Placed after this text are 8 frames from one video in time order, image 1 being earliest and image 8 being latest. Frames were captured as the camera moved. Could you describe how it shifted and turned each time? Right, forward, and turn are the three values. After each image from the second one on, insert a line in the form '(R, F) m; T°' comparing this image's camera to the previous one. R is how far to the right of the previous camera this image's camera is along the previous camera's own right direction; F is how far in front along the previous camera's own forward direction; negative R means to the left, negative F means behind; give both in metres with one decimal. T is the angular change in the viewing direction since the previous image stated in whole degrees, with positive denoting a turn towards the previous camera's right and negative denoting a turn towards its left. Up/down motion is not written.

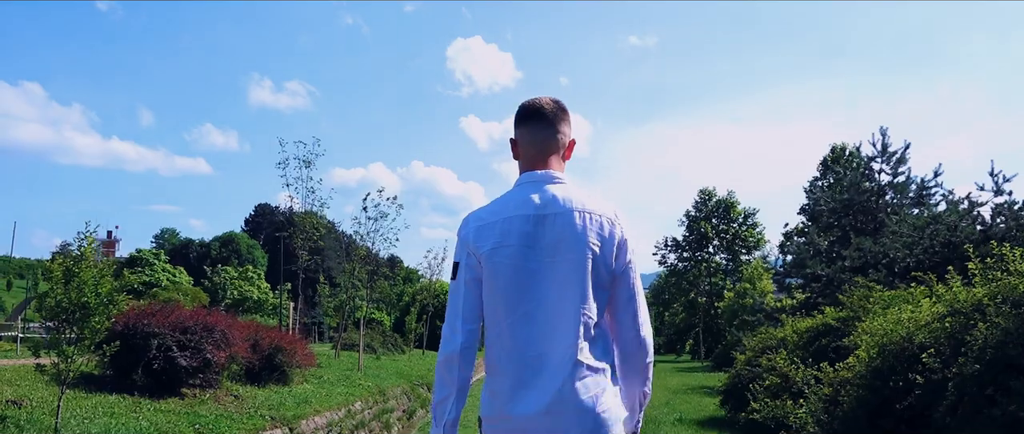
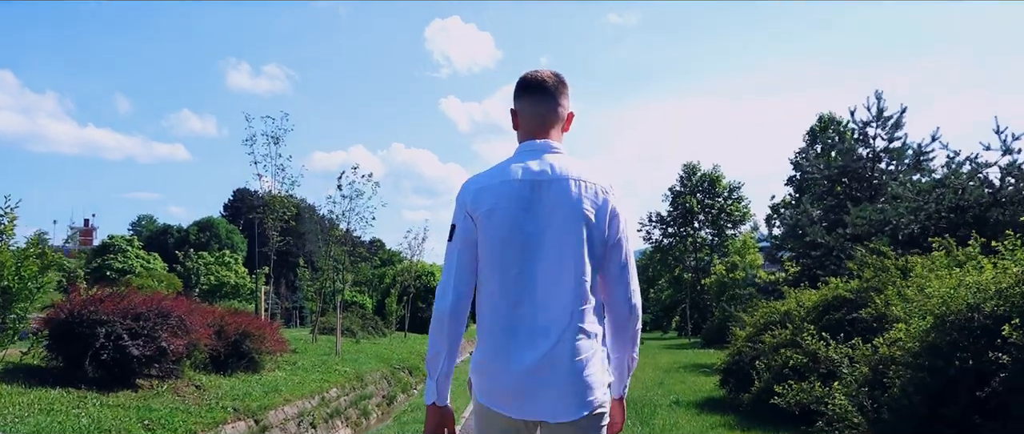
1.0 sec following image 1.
(0.0, +1.0) m; +1°
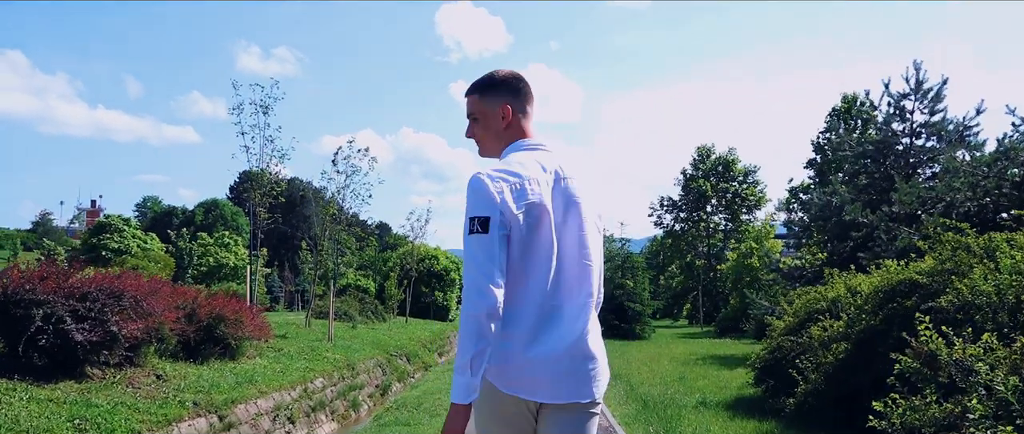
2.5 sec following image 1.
(+0.1, +1.6) m; -1°
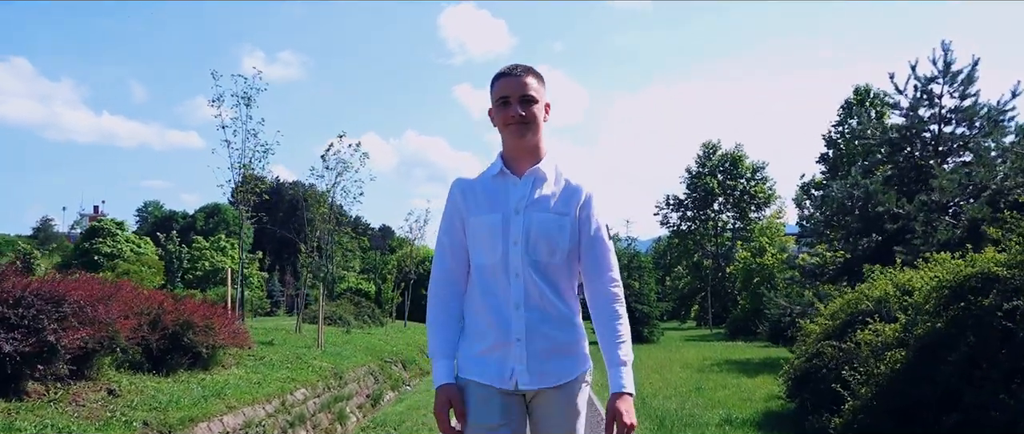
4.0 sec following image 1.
(+0.1, +1.3) m; 0°
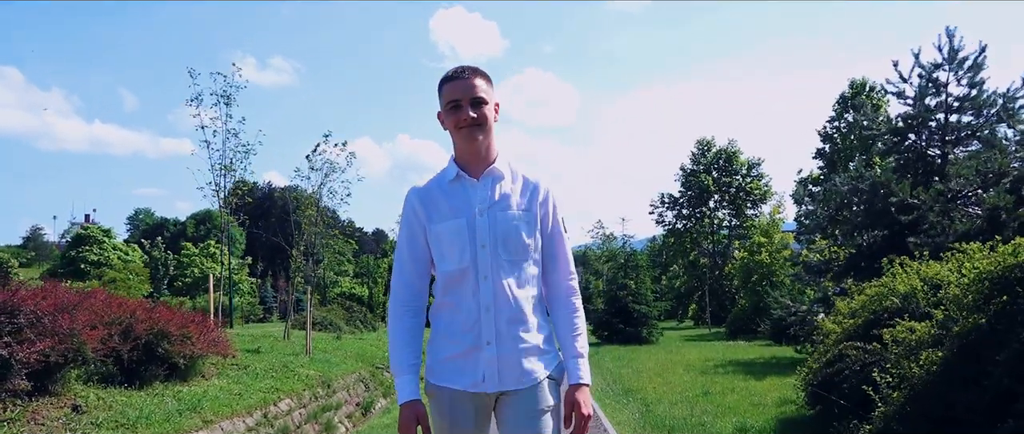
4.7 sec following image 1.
(0.0, +0.7) m; 0°
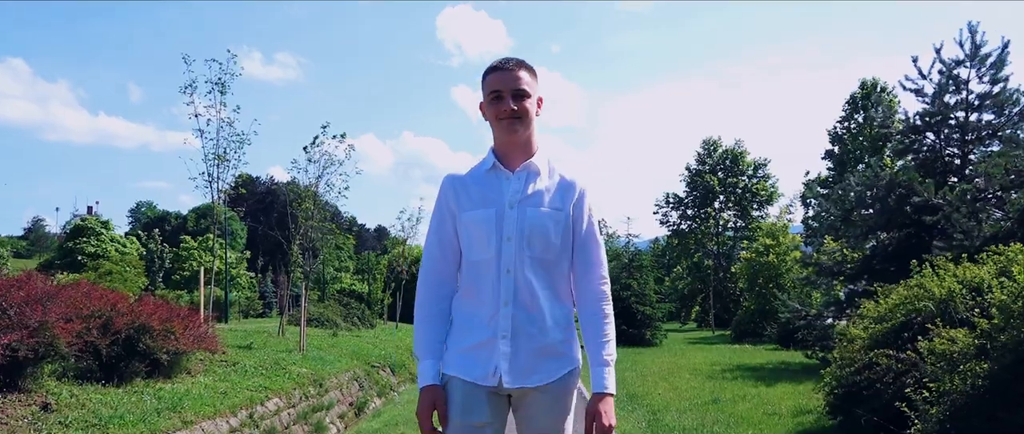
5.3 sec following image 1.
(0.0, +0.6) m; 0°
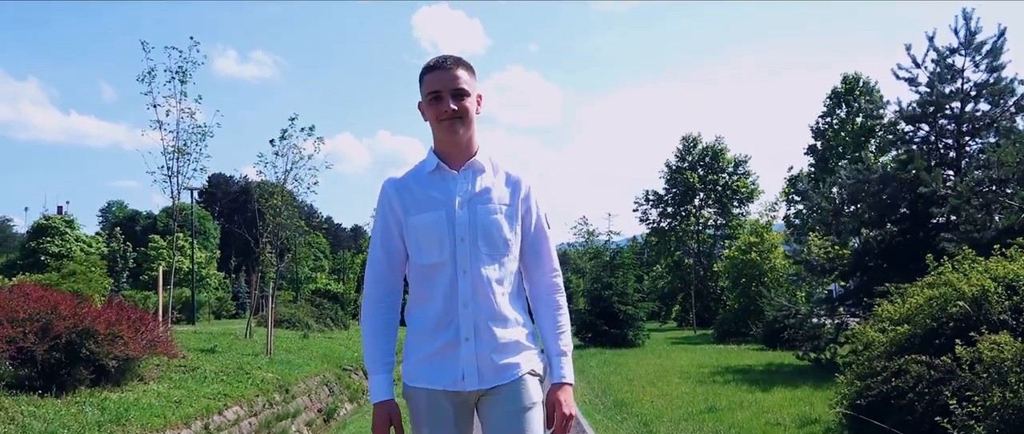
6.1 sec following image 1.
(0.0, +0.8) m; +2°
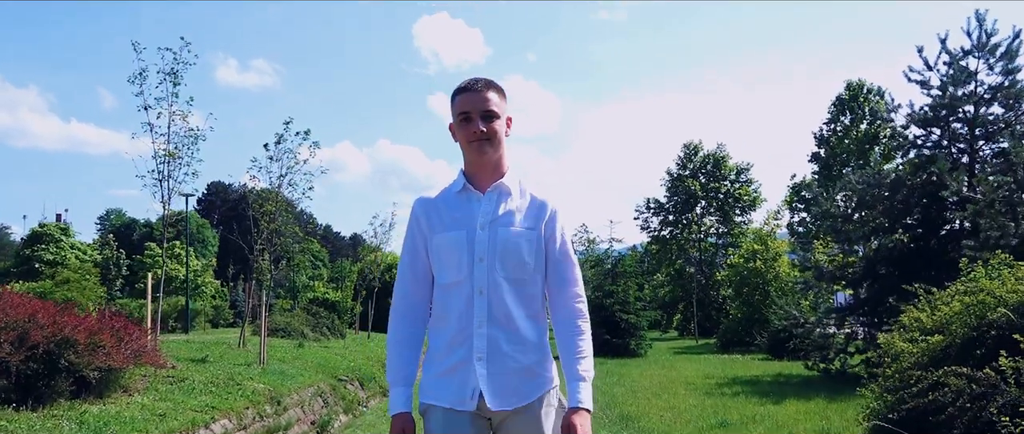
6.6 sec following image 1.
(0.0, +0.5) m; 0°
